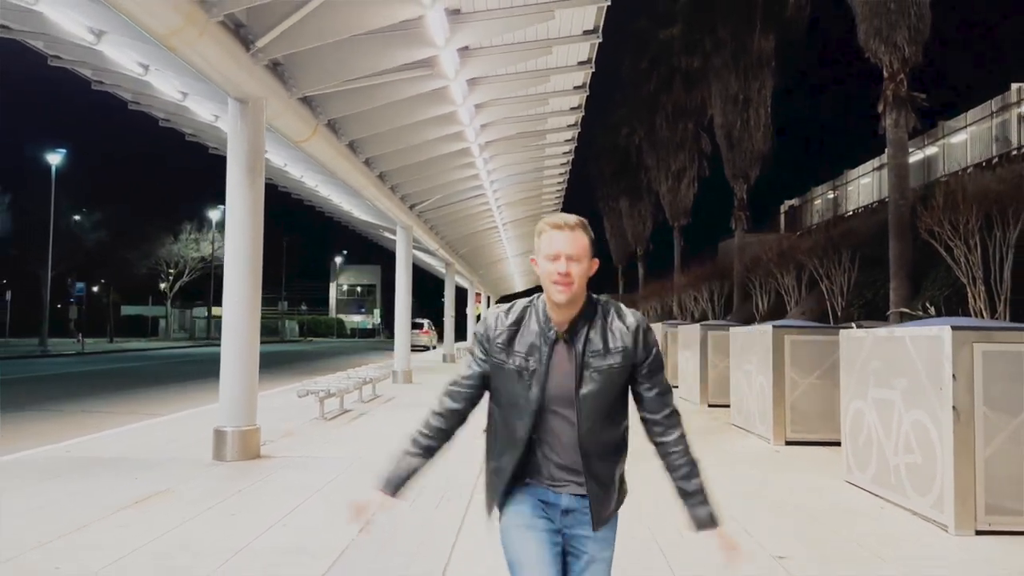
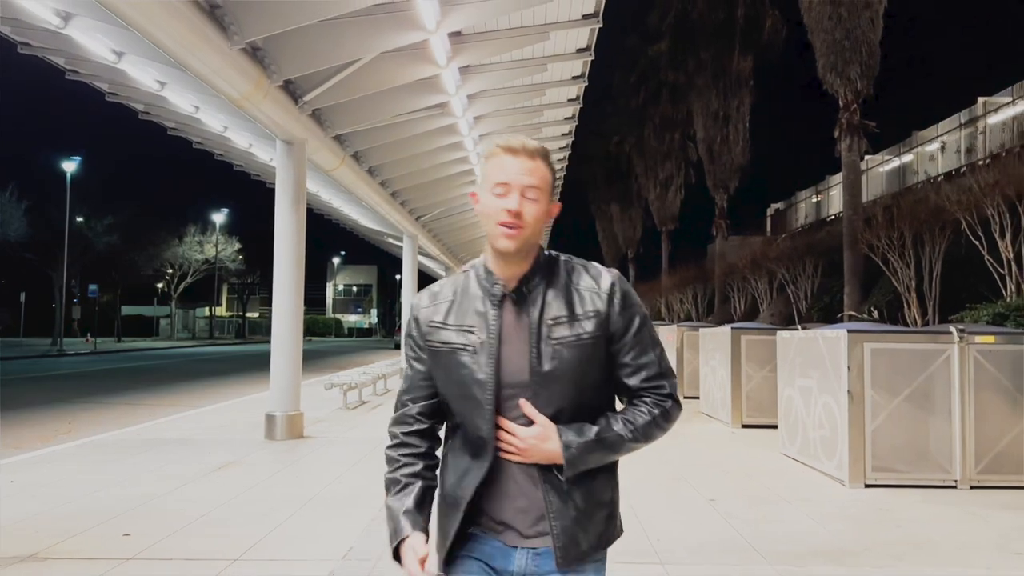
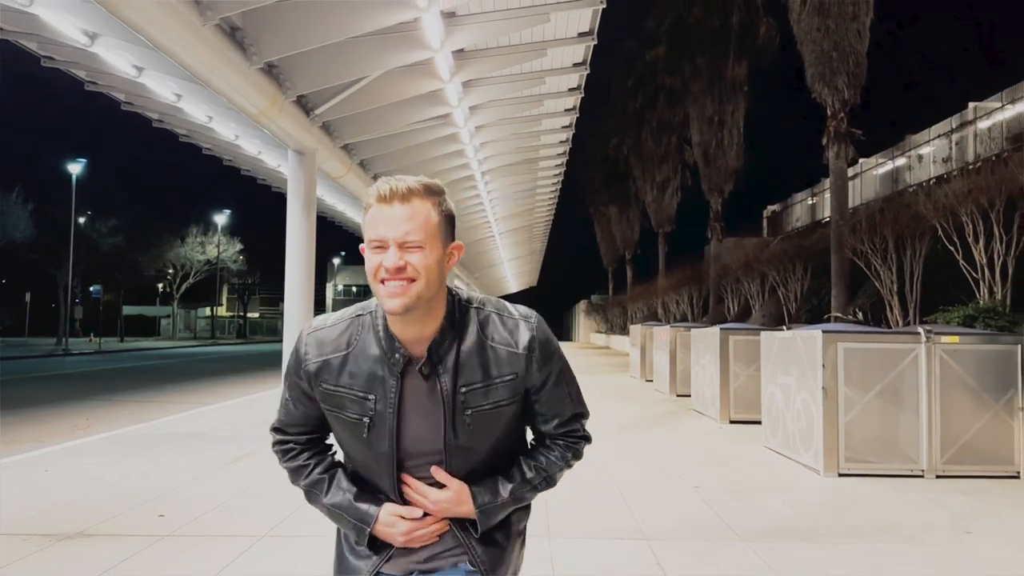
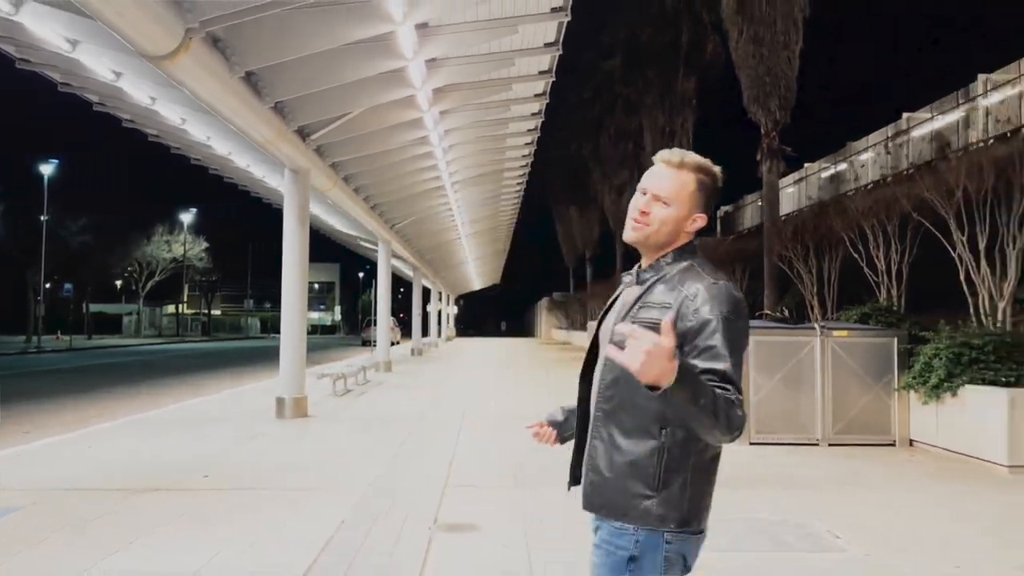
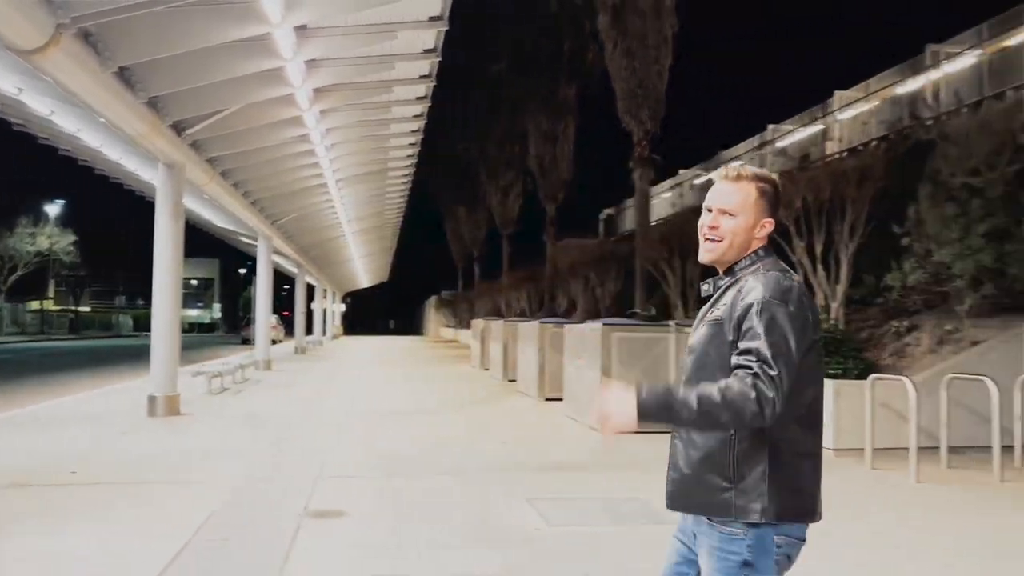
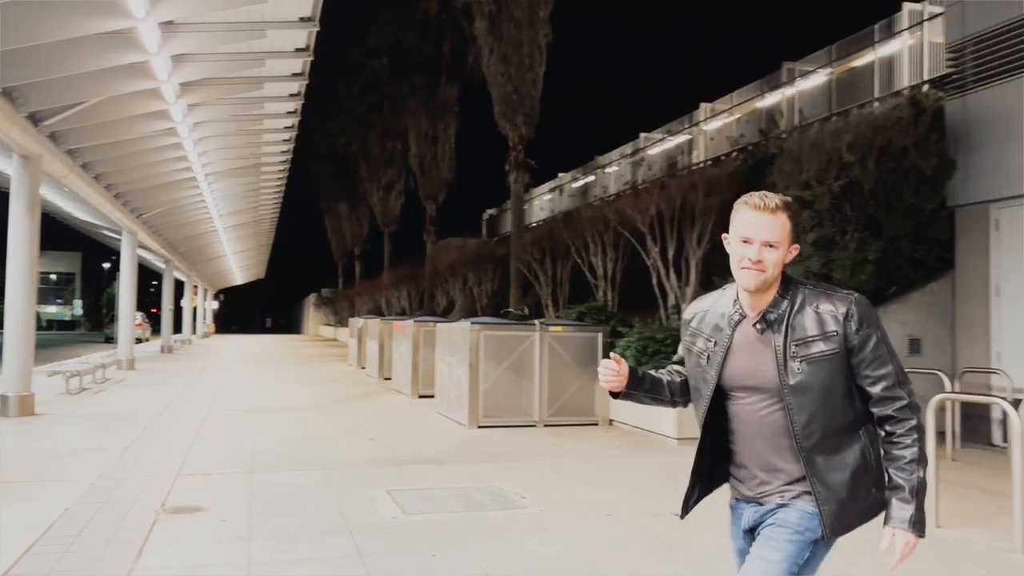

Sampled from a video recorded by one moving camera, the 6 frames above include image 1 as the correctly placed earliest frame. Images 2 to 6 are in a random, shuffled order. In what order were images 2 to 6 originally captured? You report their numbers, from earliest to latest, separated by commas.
2, 3, 4, 5, 6
